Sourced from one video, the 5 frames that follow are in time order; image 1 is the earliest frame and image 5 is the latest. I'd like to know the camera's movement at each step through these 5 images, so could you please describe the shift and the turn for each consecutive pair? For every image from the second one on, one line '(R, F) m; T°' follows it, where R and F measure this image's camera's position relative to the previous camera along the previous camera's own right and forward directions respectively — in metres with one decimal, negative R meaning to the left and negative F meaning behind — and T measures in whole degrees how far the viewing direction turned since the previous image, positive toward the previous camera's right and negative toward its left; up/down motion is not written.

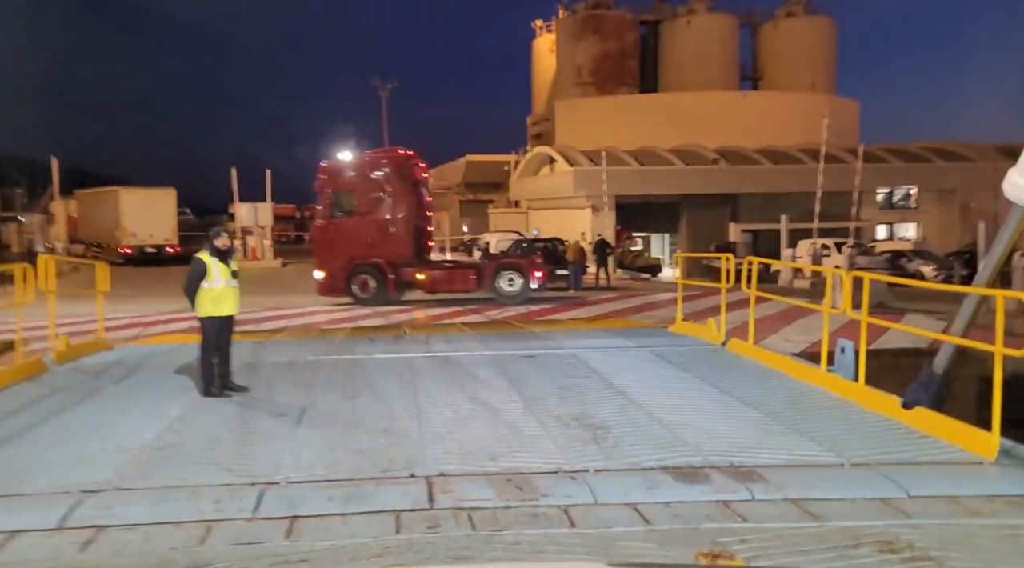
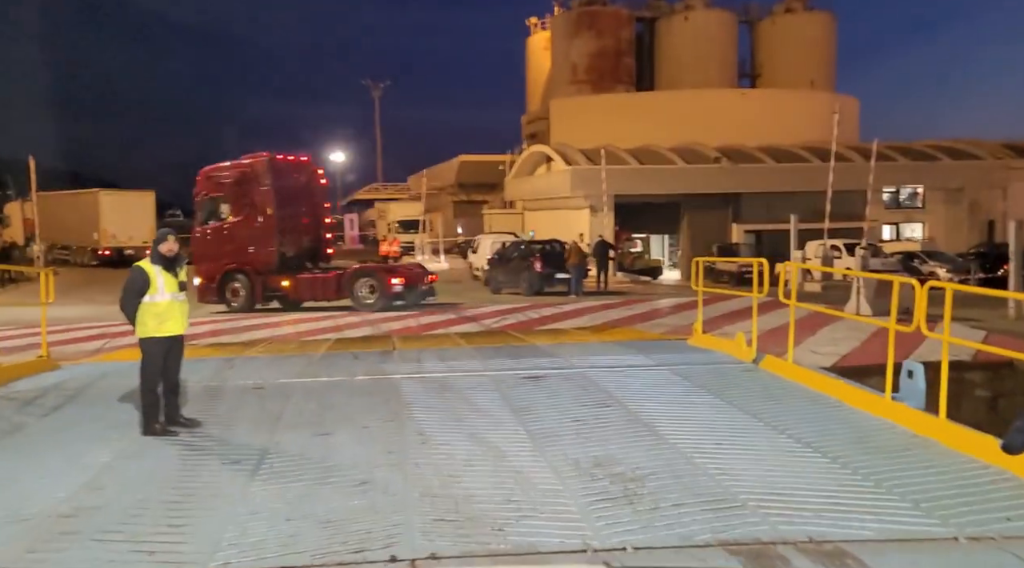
(-0.1, +1.2) m; 0°
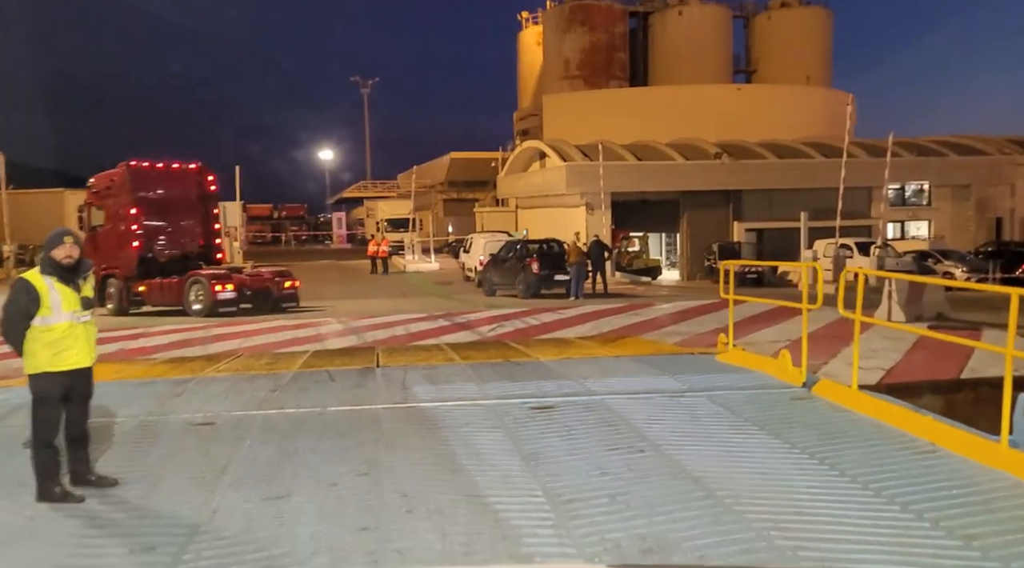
(-0.1, +1.4) m; +1°
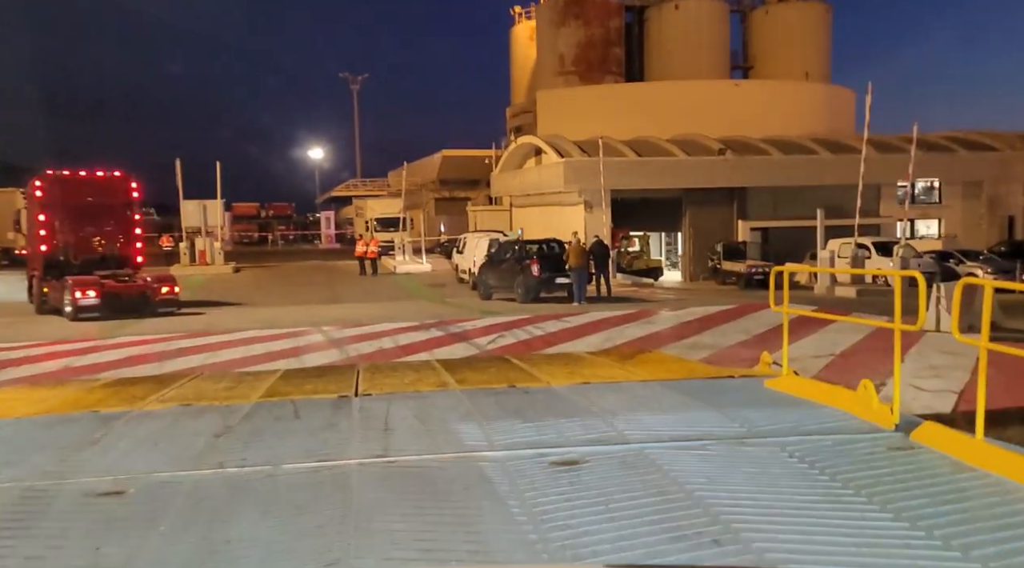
(-0.1, +1.6) m; +1°
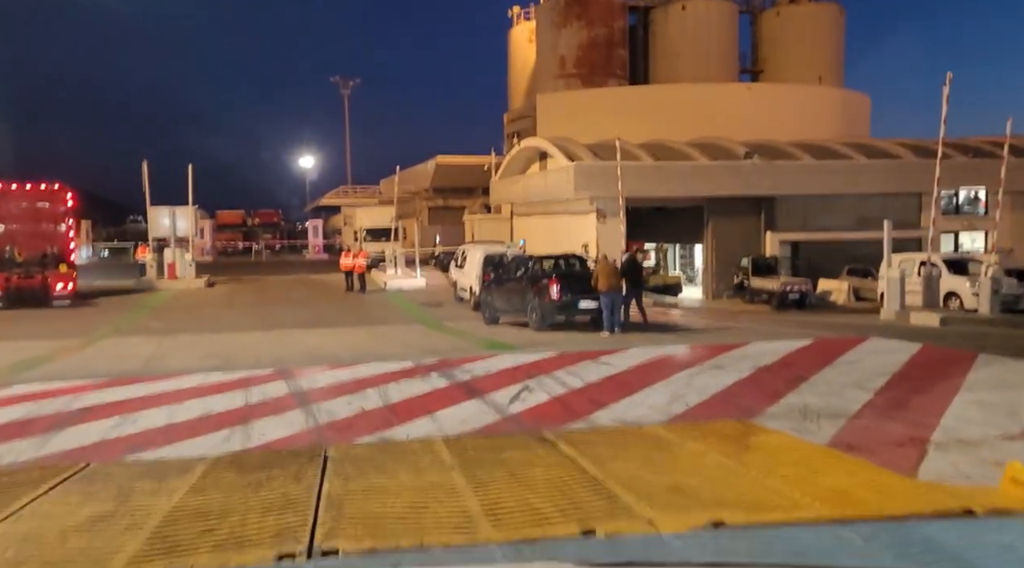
(-0.5, +3.6) m; +1°
